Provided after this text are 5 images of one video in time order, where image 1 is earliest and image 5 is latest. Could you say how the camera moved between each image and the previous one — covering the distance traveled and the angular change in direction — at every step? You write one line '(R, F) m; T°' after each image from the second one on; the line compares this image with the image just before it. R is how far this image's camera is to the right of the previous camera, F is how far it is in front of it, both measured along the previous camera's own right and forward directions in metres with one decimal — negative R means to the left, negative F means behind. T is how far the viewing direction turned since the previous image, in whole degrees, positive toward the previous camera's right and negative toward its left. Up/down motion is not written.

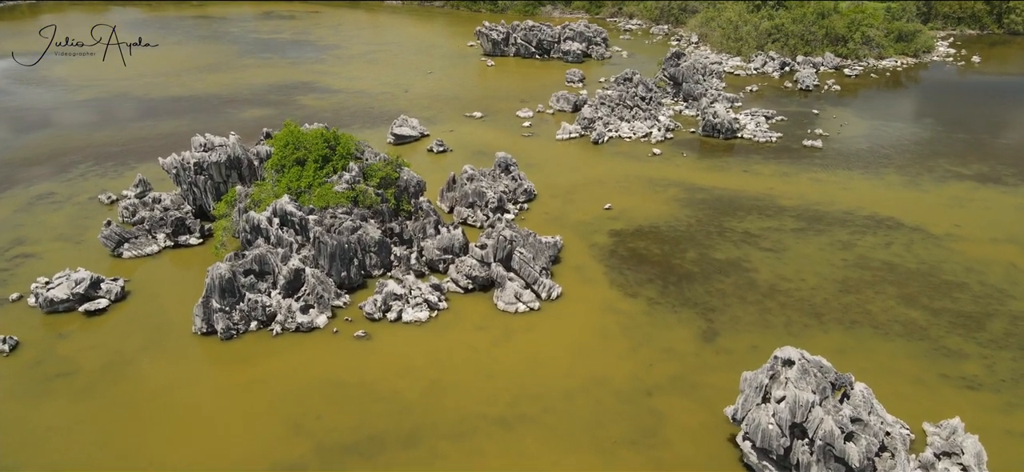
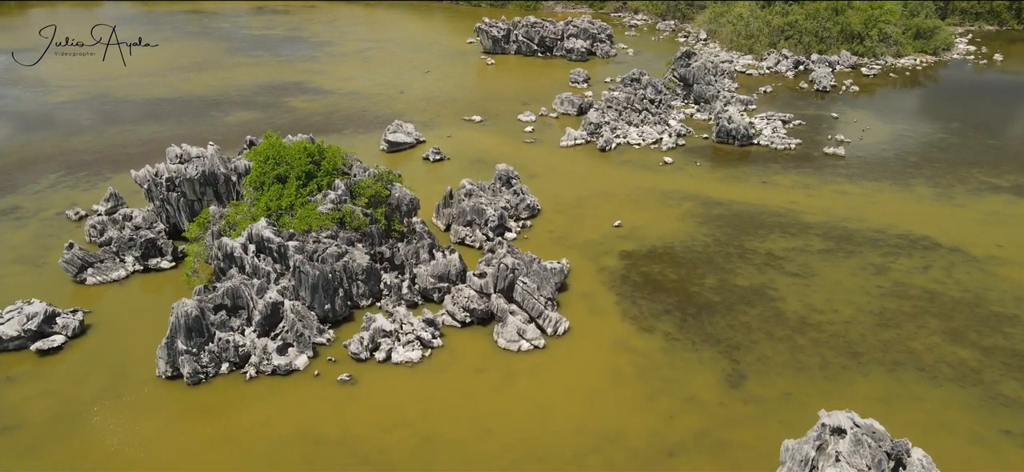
(-0.1, +2.7) m; 0°
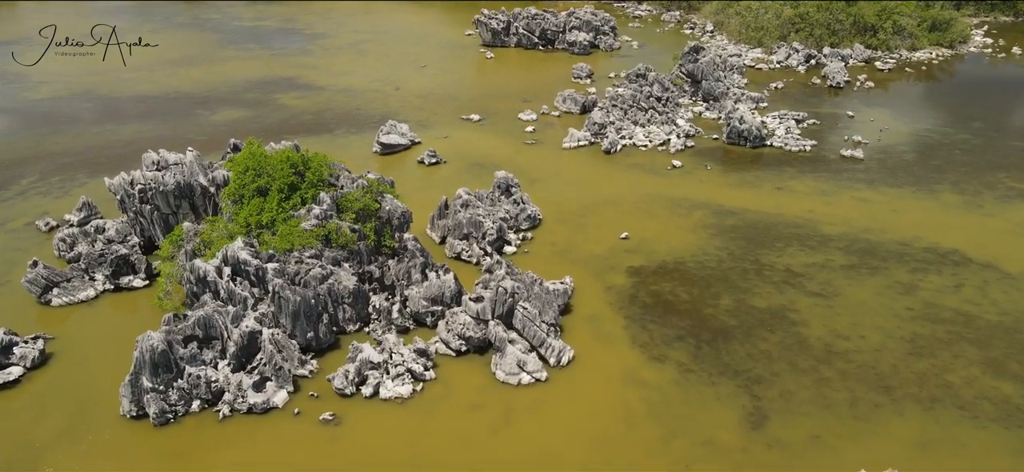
(0.0, +2.0) m; 0°
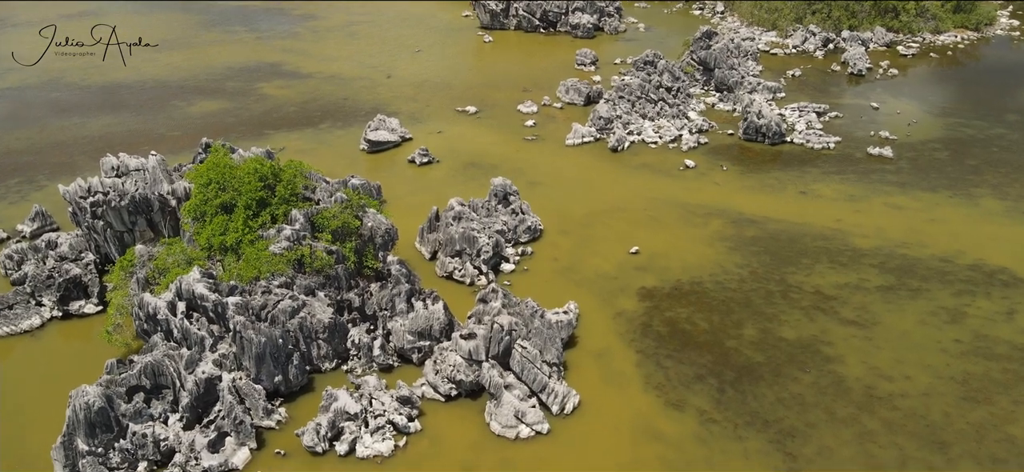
(+0.1, +2.9) m; 0°
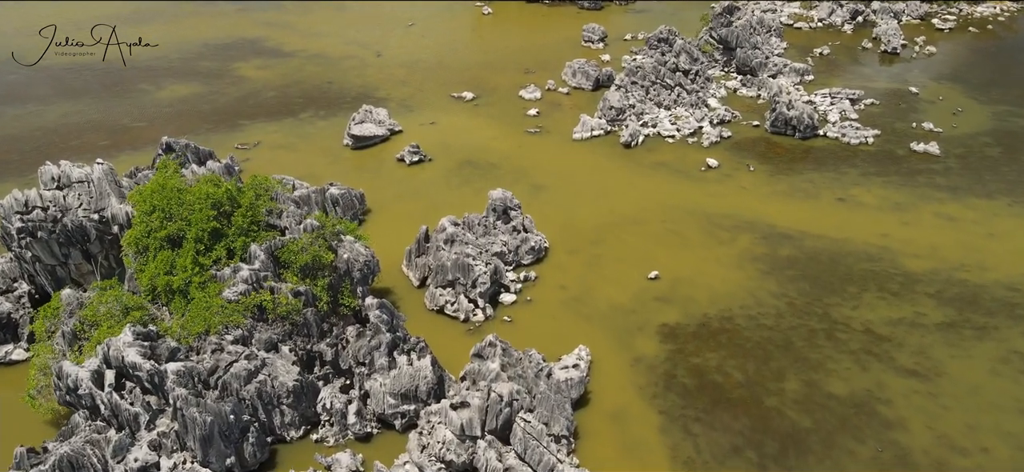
(0.0, +3.5) m; 0°
